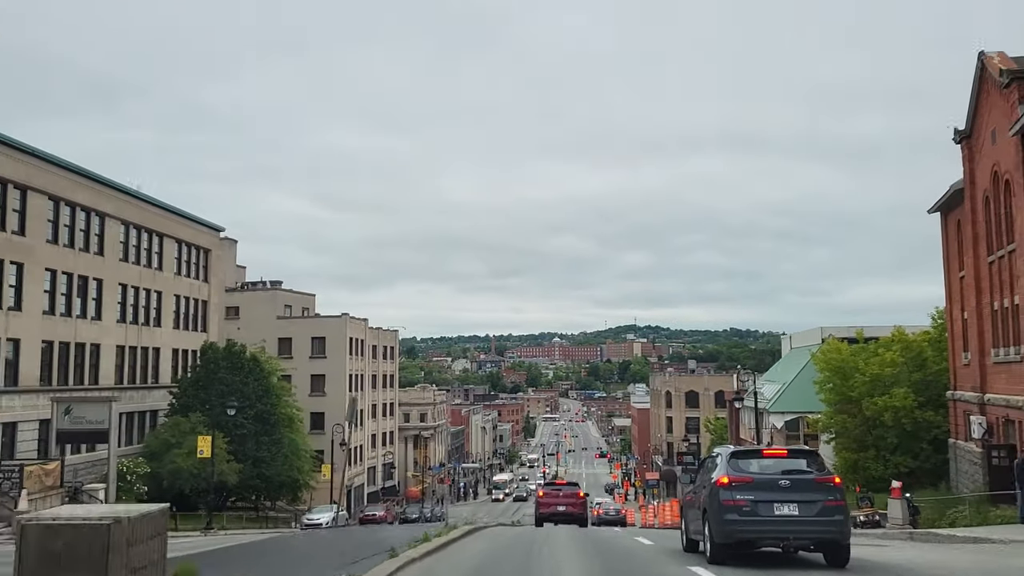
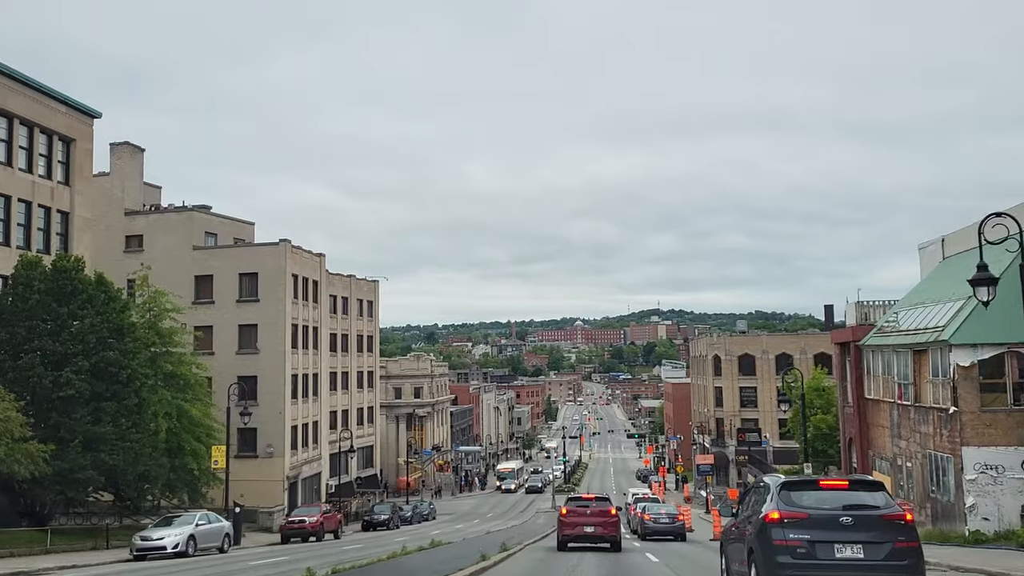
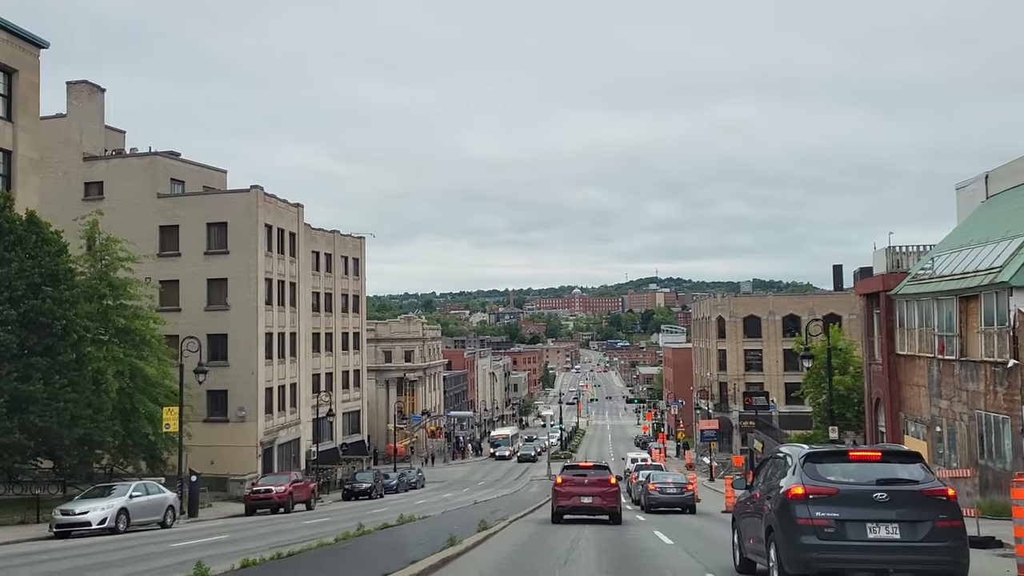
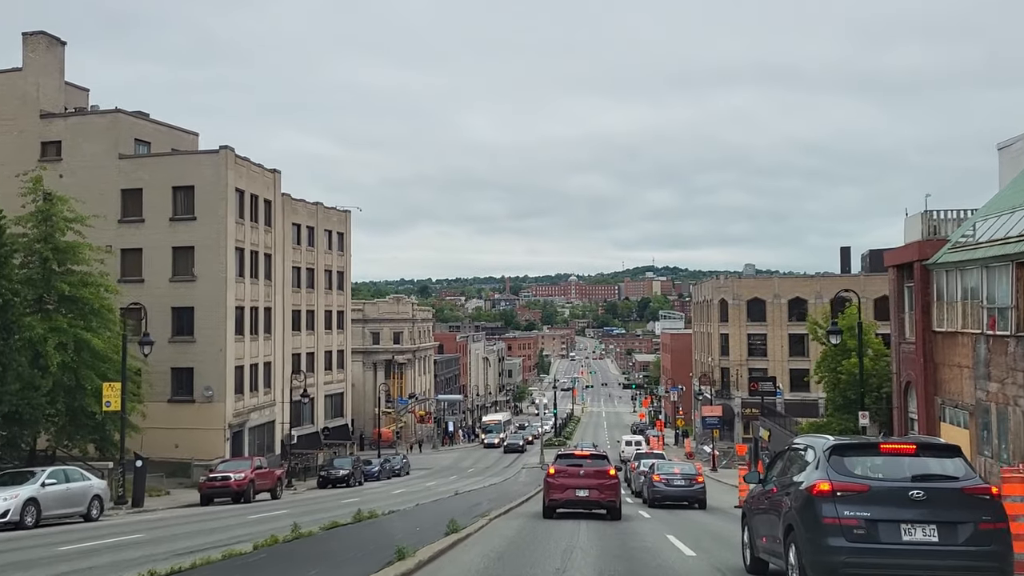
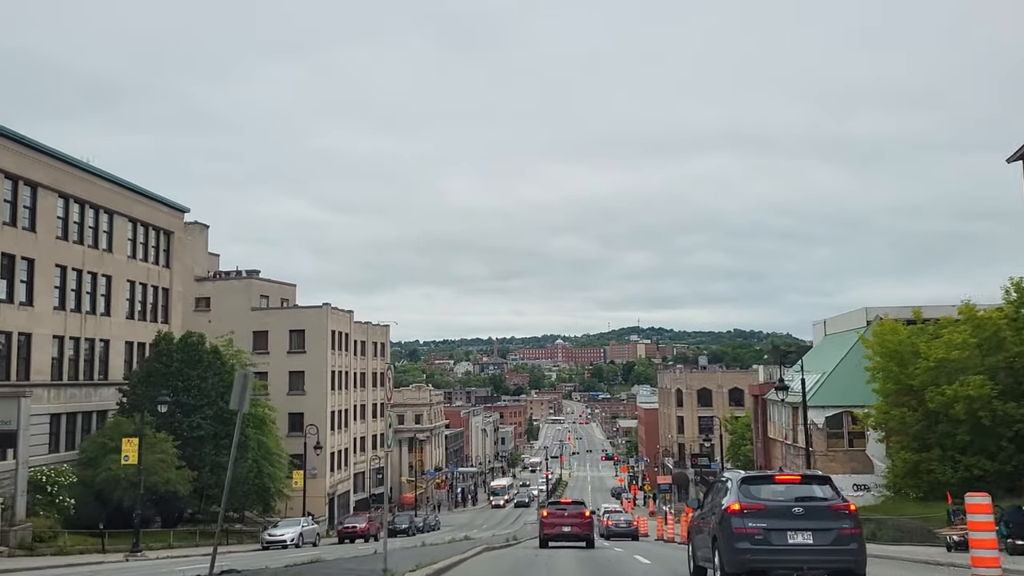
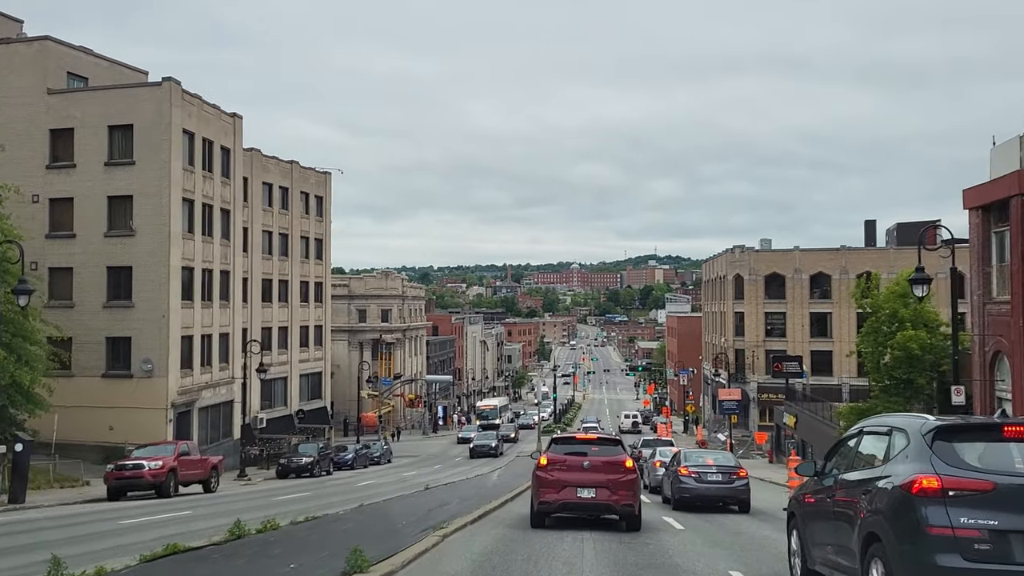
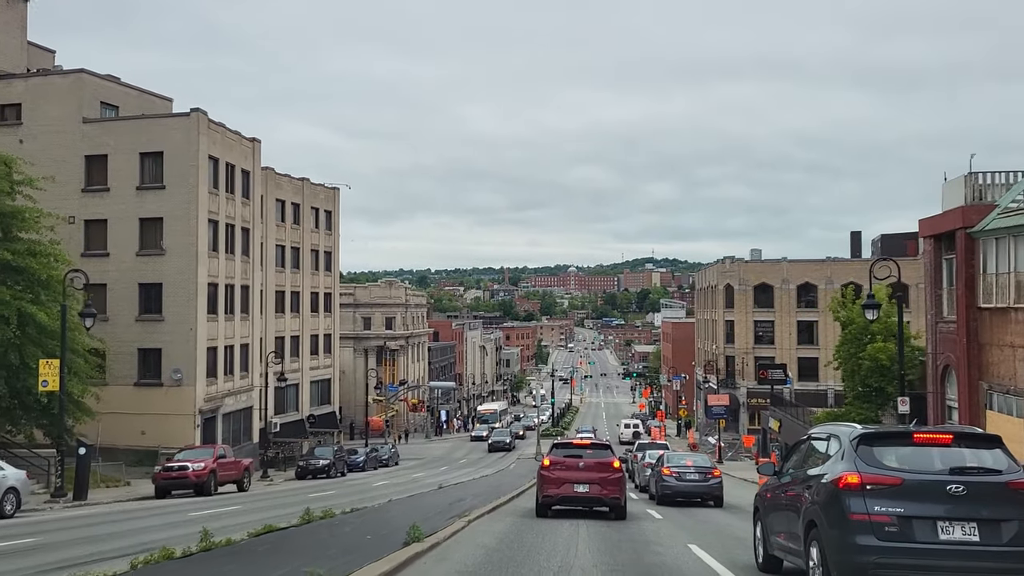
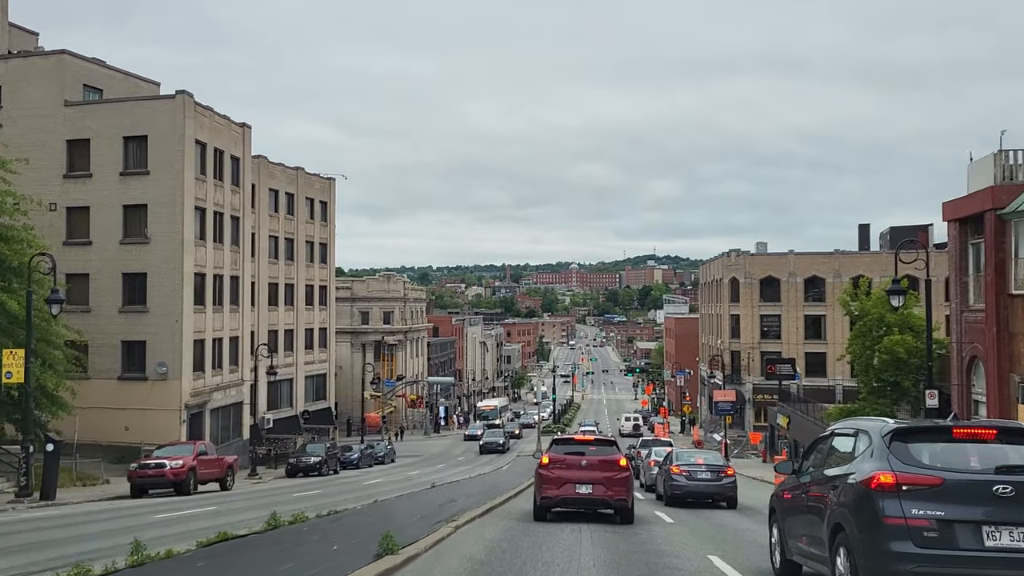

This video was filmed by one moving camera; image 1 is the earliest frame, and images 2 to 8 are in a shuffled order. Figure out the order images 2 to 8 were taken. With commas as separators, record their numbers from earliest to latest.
5, 2, 3, 4, 7, 8, 6
